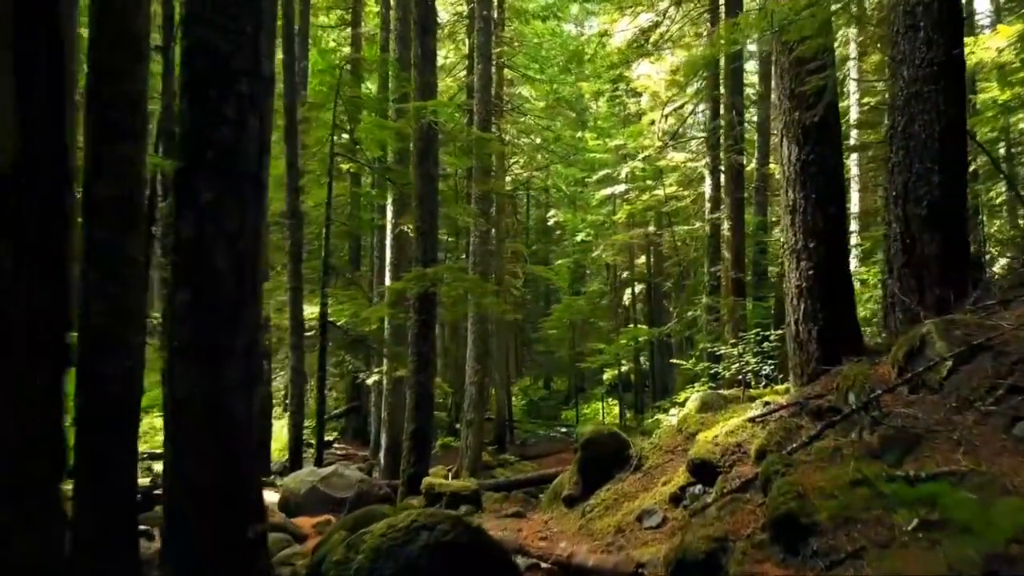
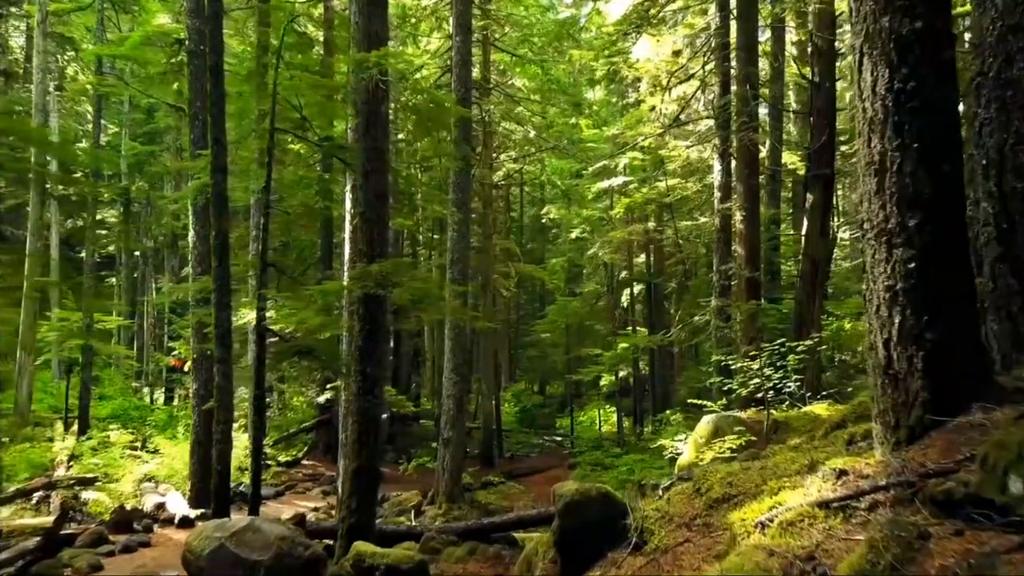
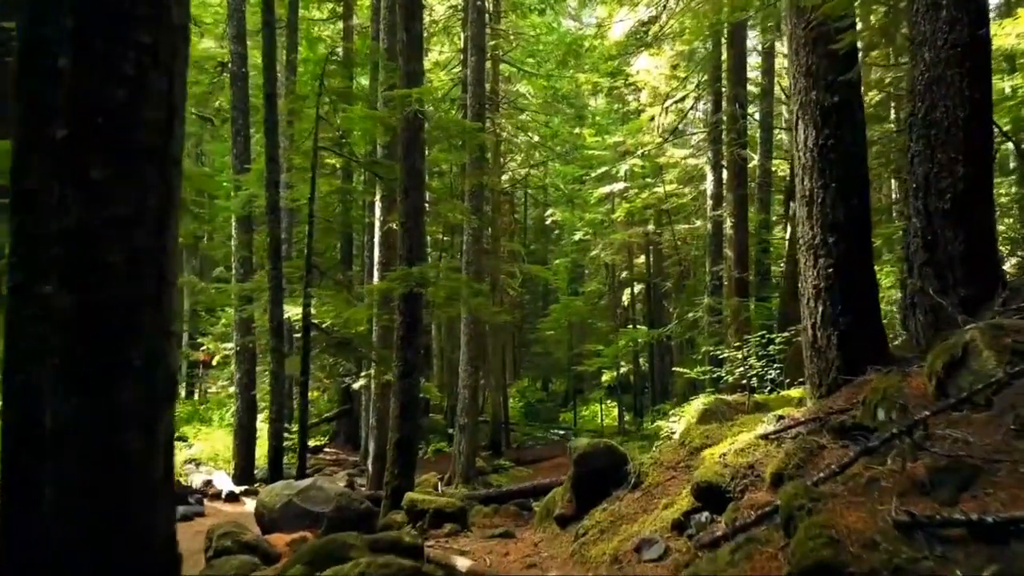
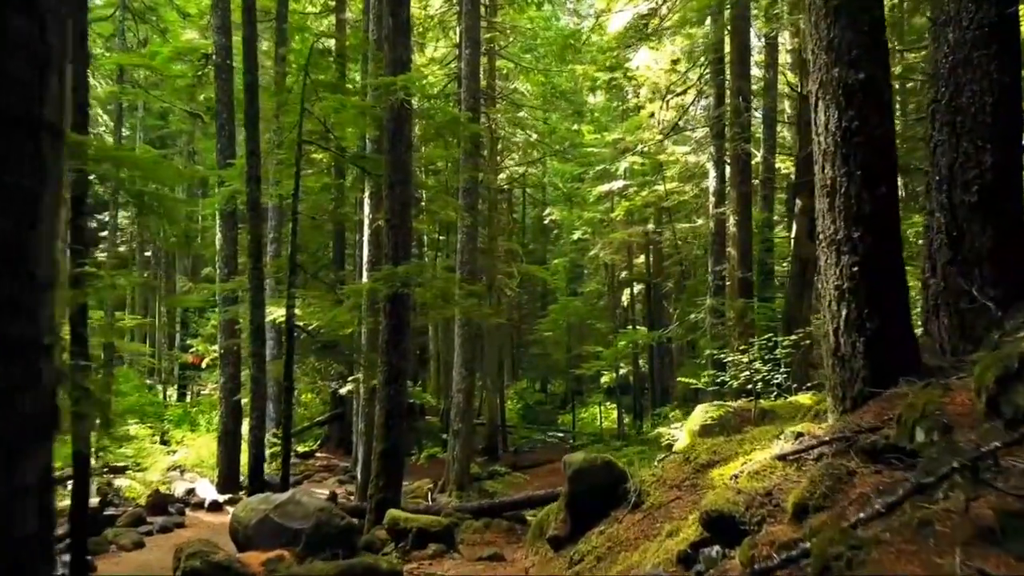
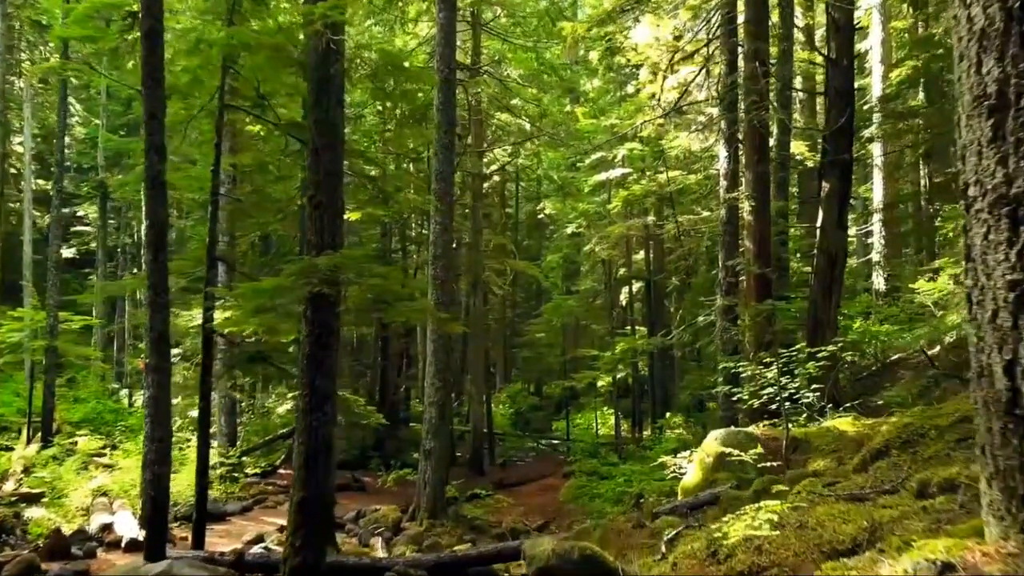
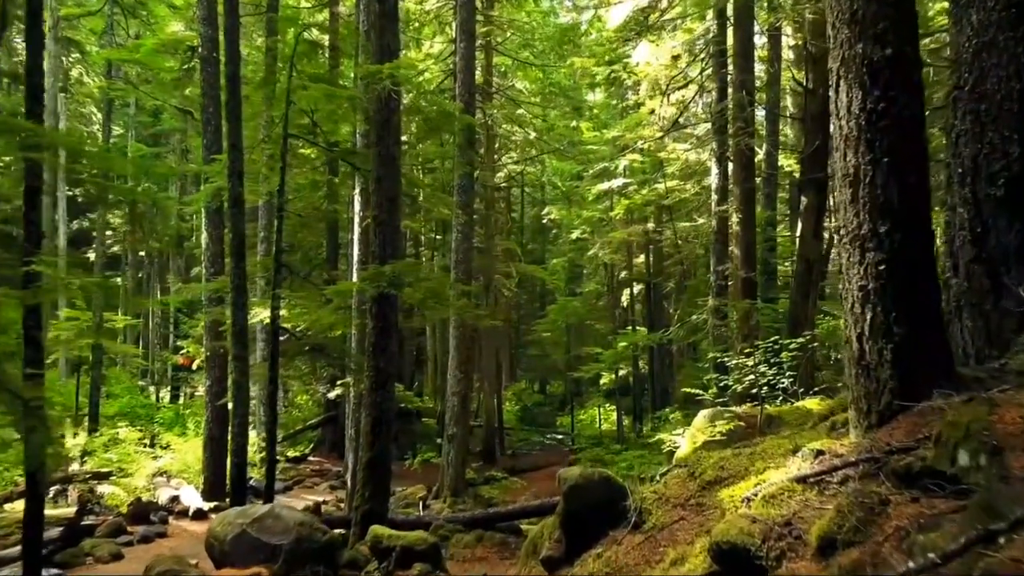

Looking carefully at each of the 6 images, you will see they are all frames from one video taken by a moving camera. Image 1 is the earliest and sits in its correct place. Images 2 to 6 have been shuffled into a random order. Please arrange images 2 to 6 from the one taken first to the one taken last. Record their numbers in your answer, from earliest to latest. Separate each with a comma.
3, 4, 6, 2, 5
